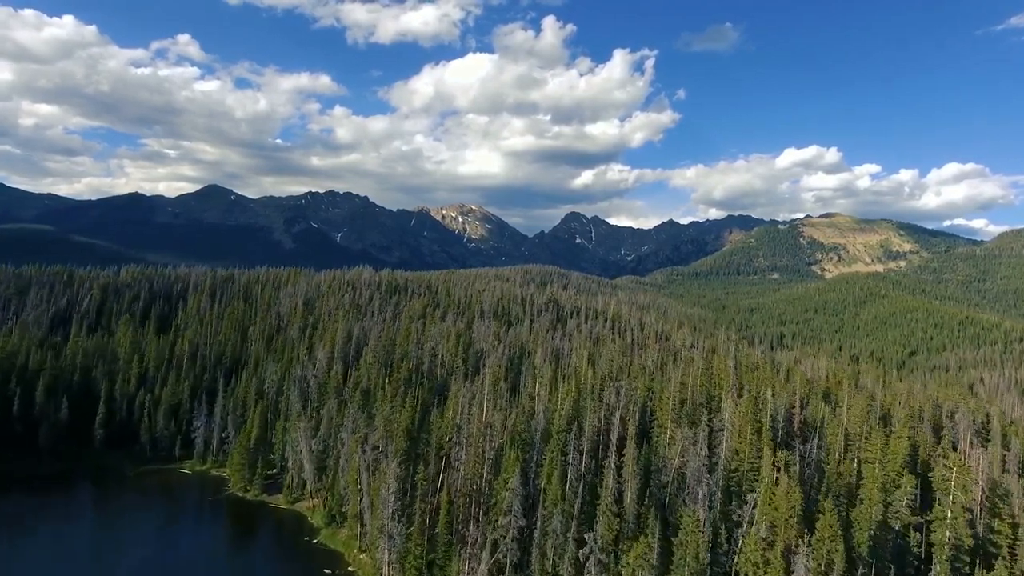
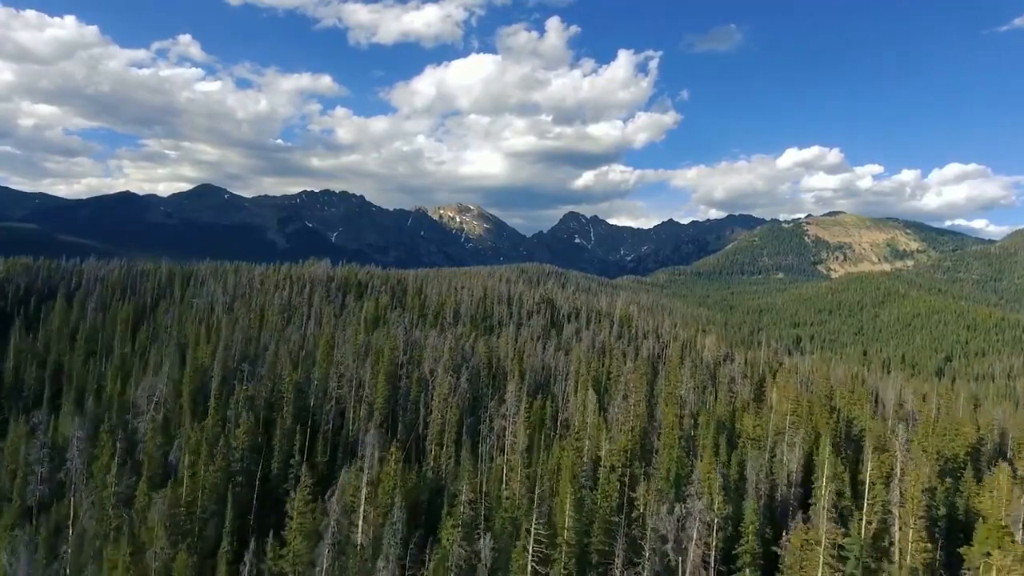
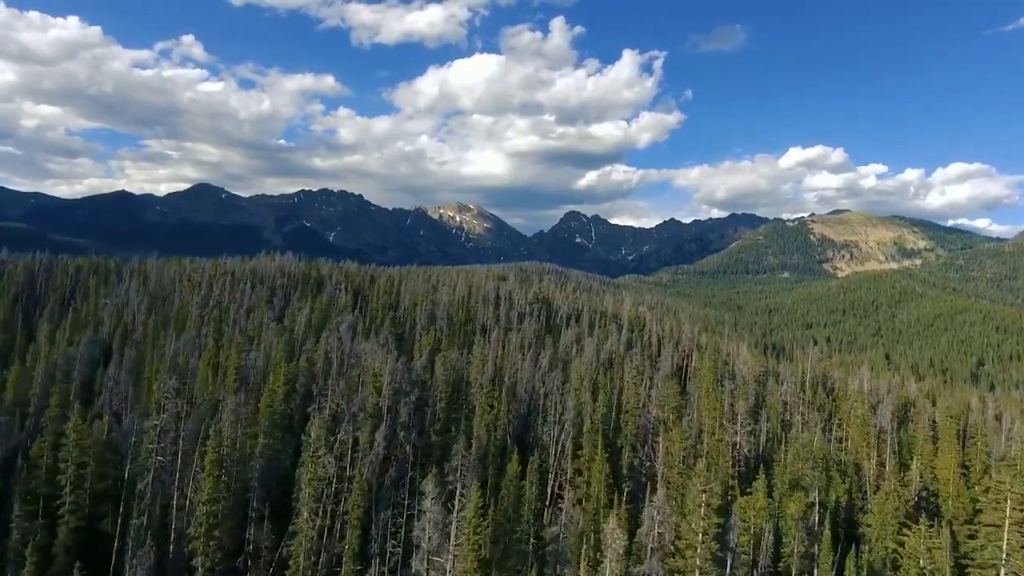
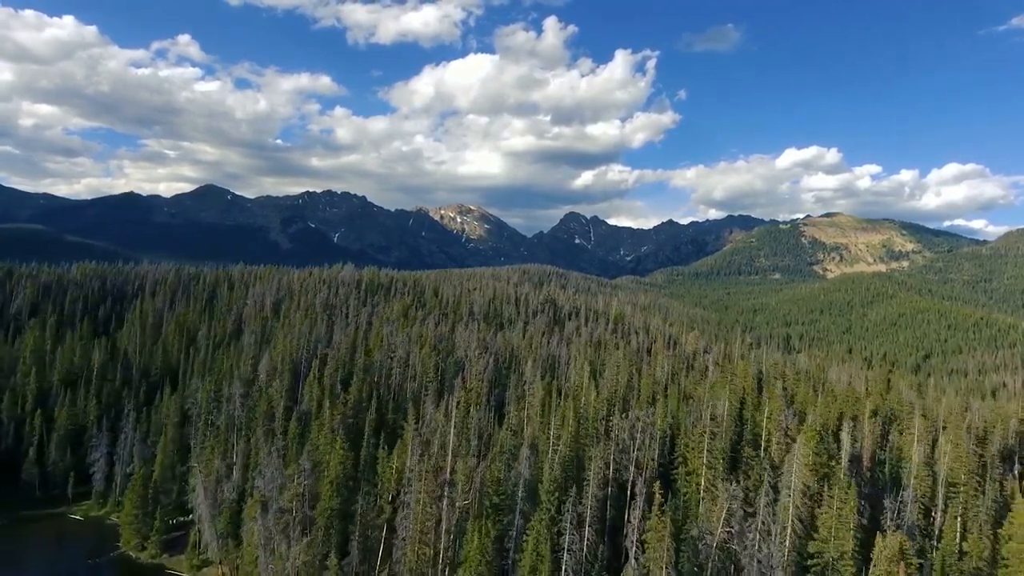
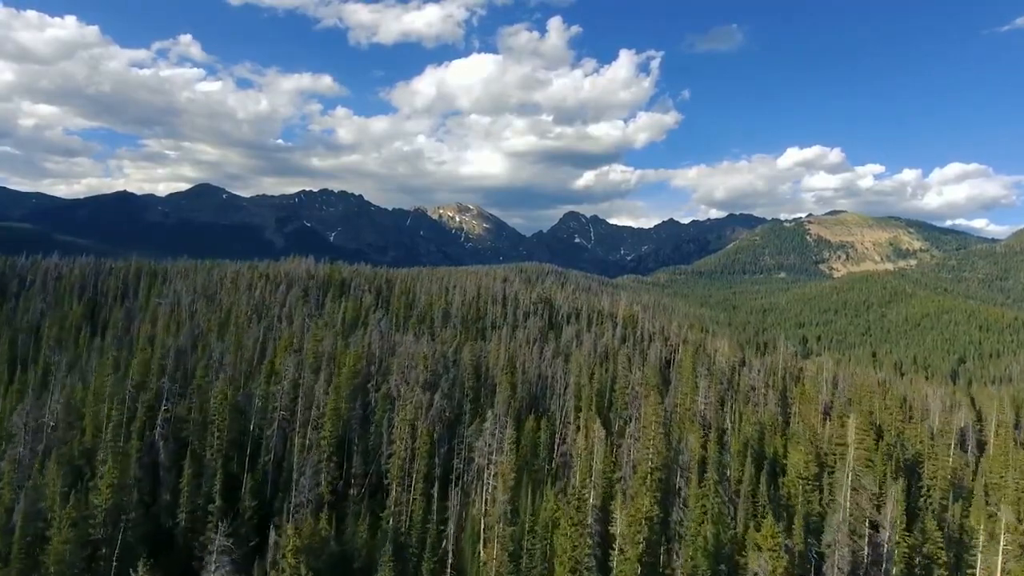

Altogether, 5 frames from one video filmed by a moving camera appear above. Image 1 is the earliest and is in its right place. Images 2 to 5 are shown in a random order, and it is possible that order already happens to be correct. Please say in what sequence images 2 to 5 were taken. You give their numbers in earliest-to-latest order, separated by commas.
4, 2, 5, 3
